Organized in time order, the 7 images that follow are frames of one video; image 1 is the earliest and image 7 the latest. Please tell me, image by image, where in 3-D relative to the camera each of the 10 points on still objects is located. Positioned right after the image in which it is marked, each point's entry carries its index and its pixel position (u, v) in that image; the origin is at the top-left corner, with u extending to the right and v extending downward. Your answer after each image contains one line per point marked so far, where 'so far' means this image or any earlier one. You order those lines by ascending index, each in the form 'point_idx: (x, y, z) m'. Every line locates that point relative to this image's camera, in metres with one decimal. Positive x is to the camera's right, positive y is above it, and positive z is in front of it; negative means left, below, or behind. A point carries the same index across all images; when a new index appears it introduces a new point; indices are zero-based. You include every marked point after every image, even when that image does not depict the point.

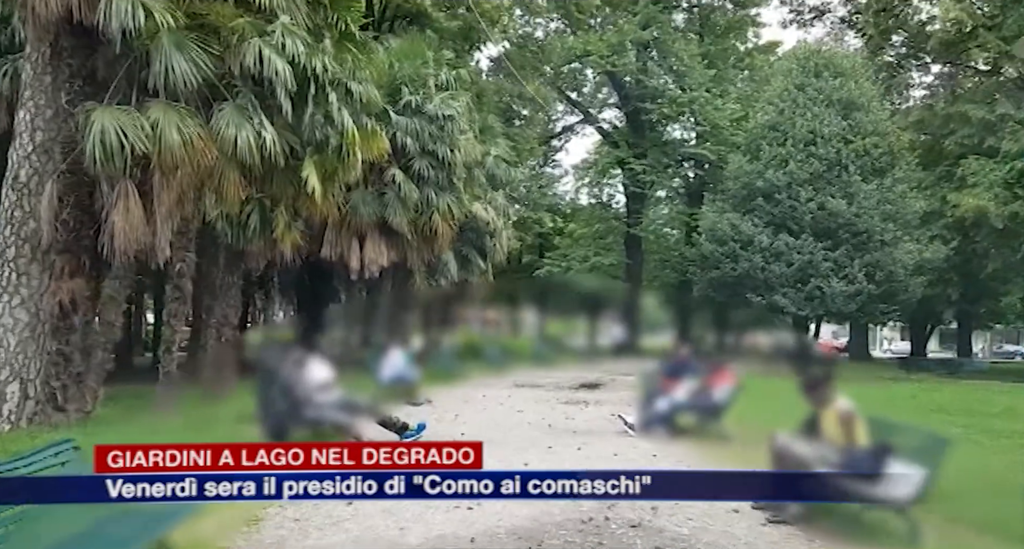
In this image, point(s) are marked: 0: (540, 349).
0: (+0.2, -0.6, +8.4) m
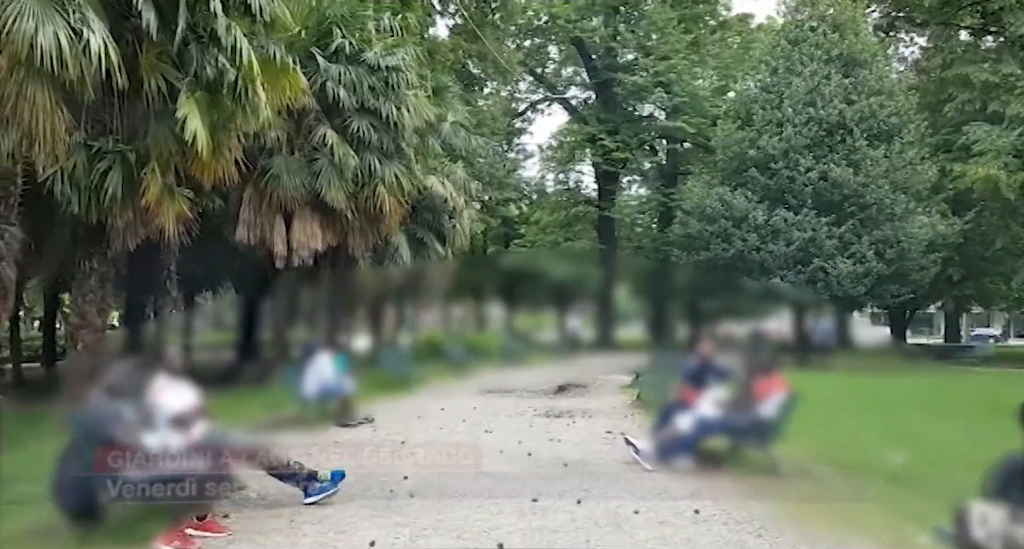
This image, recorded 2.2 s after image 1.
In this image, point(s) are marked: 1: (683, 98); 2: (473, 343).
0: (0.0, -0.5, +6.8) m
1: (+2.7, +2.8, +16.0) m
2: (-0.2, -0.5, +6.8) m
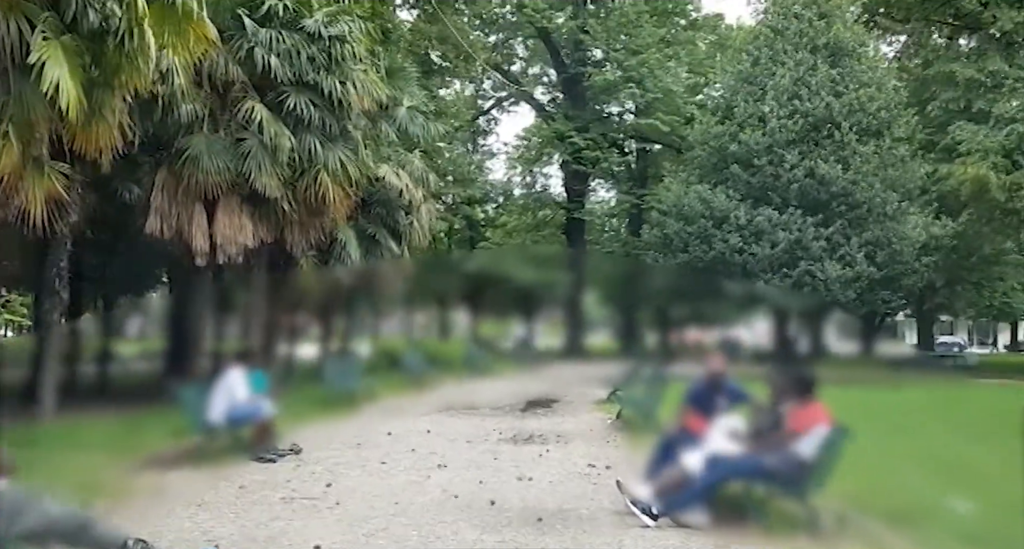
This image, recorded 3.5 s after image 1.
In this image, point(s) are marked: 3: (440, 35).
0: (-0.2, -0.5, +5.9) m
1: (+2.2, +2.7, +15.2) m
2: (-0.4, -0.5, +5.9) m
3: (-0.9, +3.0, +12.3) m
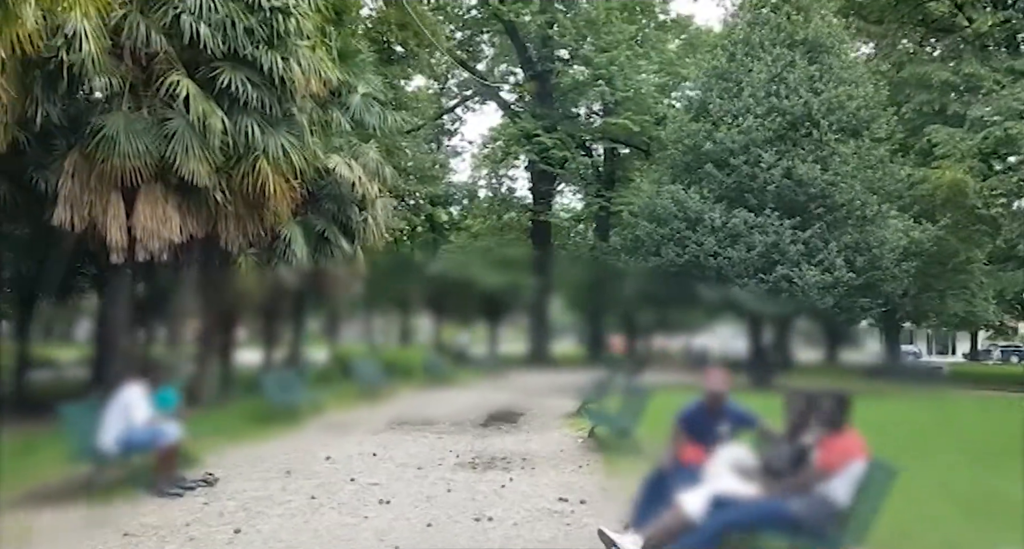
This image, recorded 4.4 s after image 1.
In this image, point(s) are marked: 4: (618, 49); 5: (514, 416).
0: (-0.4, -0.5, +5.3) m
1: (+1.7, +2.7, +14.7) m
2: (-0.7, -0.5, +5.3) m
3: (-1.3, +2.9, +11.7) m
4: (+1.6, +3.4, +15.0) m
5: (0.0, -0.8, +5.4) m
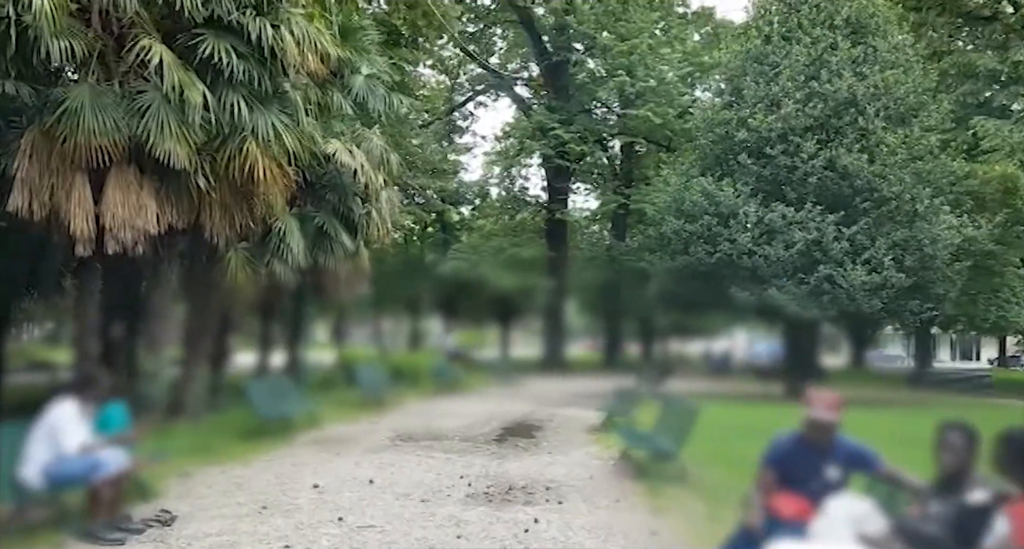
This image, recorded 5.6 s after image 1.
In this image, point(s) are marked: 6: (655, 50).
0: (-0.3, -0.5, +4.6) m
1: (+1.9, +2.6, +14.0) m
2: (-0.6, -0.4, +4.6) m
3: (-1.1, +2.9, +11.0) m
4: (+1.8, +3.4, +14.3) m
5: (+0.1, -0.8, +4.8) m
6: (+2.0, +3.1, +14.2) m
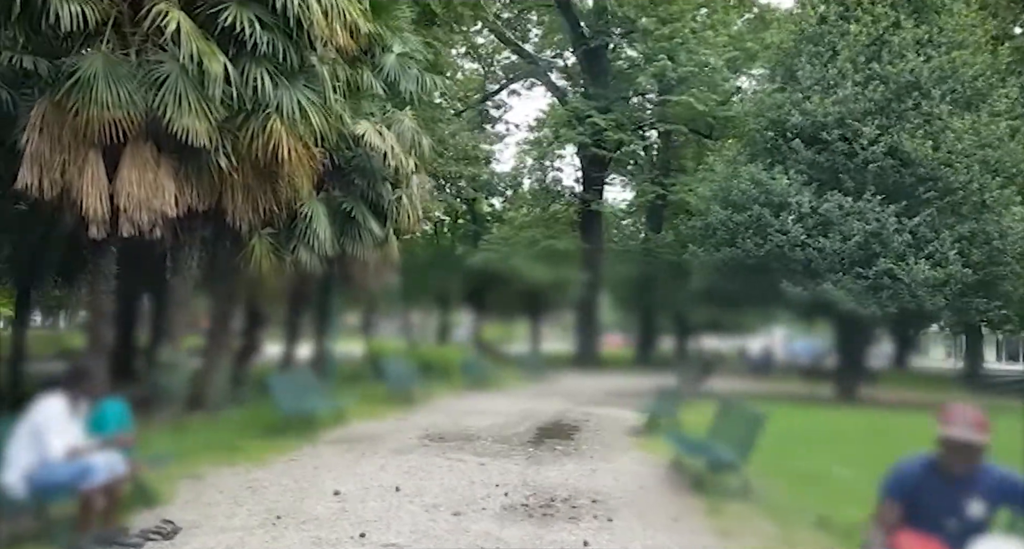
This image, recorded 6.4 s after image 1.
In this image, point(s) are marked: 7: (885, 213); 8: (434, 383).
0: (-0.2, -0.4, +4.2) m
1: (+2.3, +2.7, +13.5) m
2: (-0.4, -0.4, +4.2) m
3: (-0.7, +3.0, +10.7) m
4: (+2.3, +3.4, +13.9) m
5: (+0.3, -0.8, +4.4) m
6: (+2.5, +3.2, +13.7) m
7: (+2.4, +0.4, +6.3) m
8: (-0.4, -0.5, +4.2) m
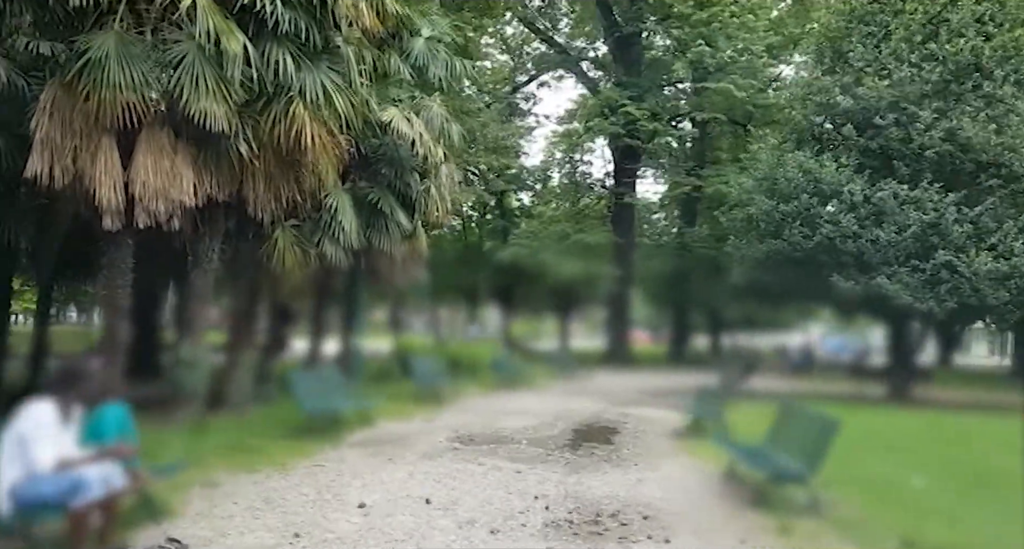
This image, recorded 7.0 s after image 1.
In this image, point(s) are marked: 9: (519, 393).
0: (0.0, -0.4, +4.0) m
1: (+2.7, +2.8, +13.1) m
2: (-0.2, -0.4, +3.9) m
3: (-0.4, +3.1, +10.4) m
4: (+2.7, +3.5, +13.5) m
5: (+0.4, -0.7, +4.1) m
6: (+2.9, +3.3, +13.3) m
7: (+2.6, +0.4, +6.0) m
8: (-0.2, -0.5, +3.9) m
9: (+0.1, -0.5, +4.0) m
